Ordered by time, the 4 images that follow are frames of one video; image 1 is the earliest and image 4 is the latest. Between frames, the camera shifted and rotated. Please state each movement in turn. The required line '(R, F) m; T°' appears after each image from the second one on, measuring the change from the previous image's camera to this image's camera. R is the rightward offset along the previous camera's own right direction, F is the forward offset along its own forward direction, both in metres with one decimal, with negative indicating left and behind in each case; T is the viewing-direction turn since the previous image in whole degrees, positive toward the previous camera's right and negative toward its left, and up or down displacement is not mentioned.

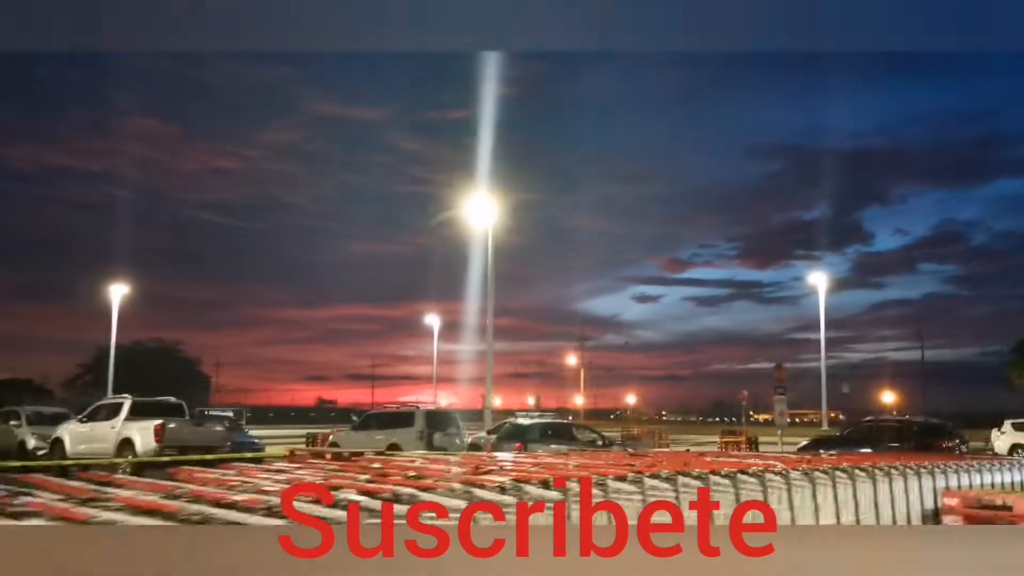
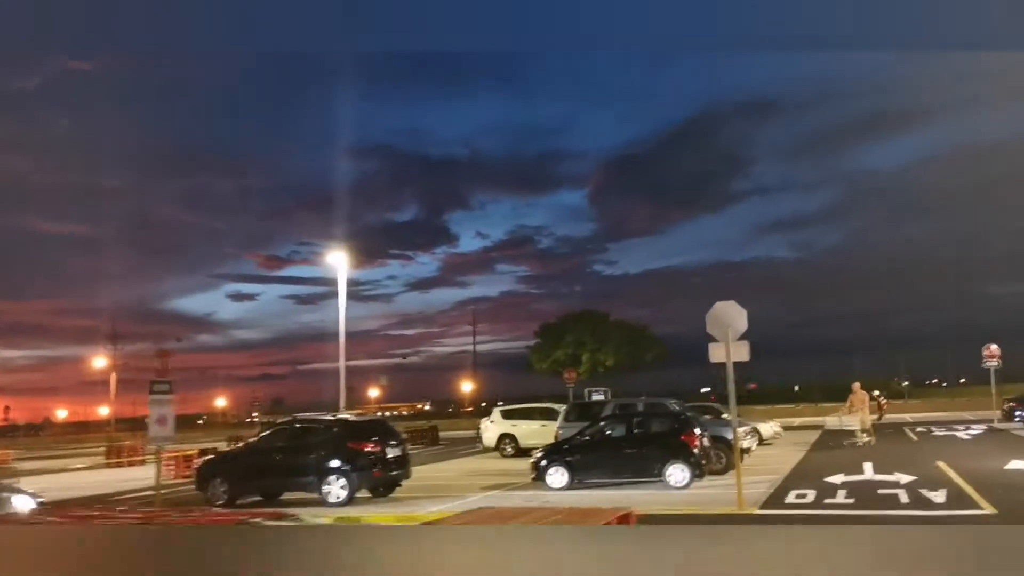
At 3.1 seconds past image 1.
(-1.0, -0.2) m; +7°
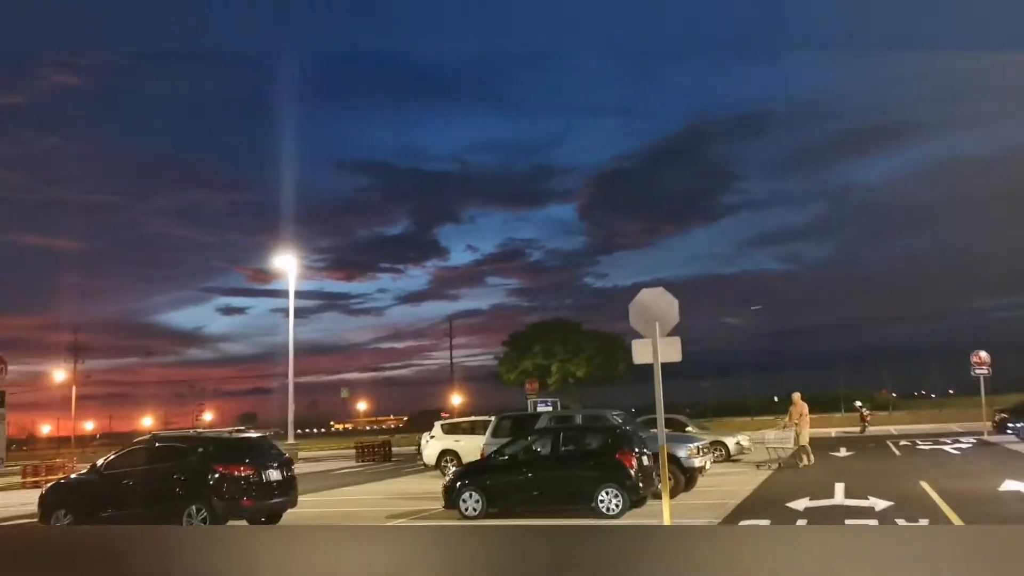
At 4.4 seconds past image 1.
(-0.4, -0.4) m; +1°
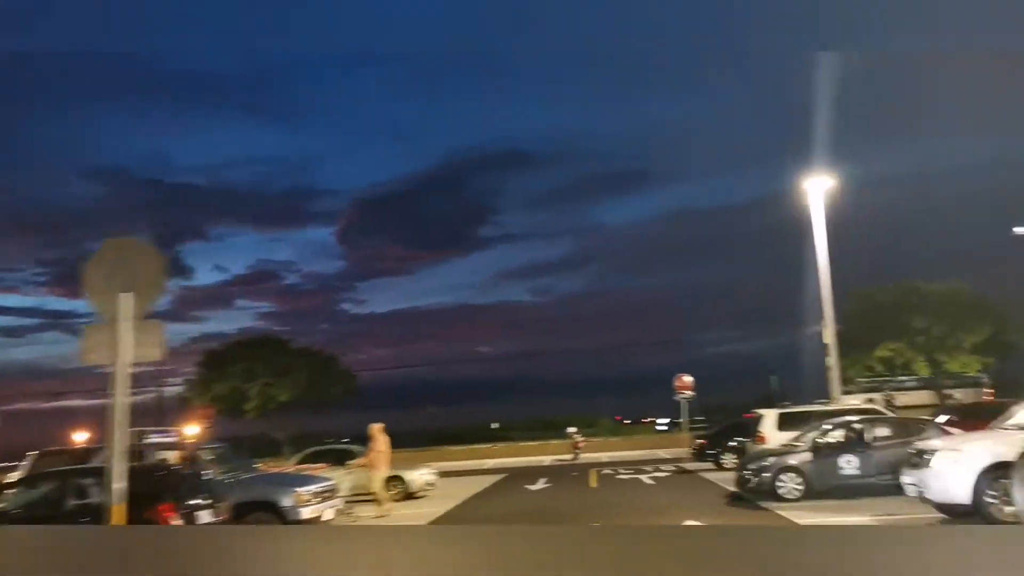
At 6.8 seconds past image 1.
(+1.0, +1.4) m; +14°
